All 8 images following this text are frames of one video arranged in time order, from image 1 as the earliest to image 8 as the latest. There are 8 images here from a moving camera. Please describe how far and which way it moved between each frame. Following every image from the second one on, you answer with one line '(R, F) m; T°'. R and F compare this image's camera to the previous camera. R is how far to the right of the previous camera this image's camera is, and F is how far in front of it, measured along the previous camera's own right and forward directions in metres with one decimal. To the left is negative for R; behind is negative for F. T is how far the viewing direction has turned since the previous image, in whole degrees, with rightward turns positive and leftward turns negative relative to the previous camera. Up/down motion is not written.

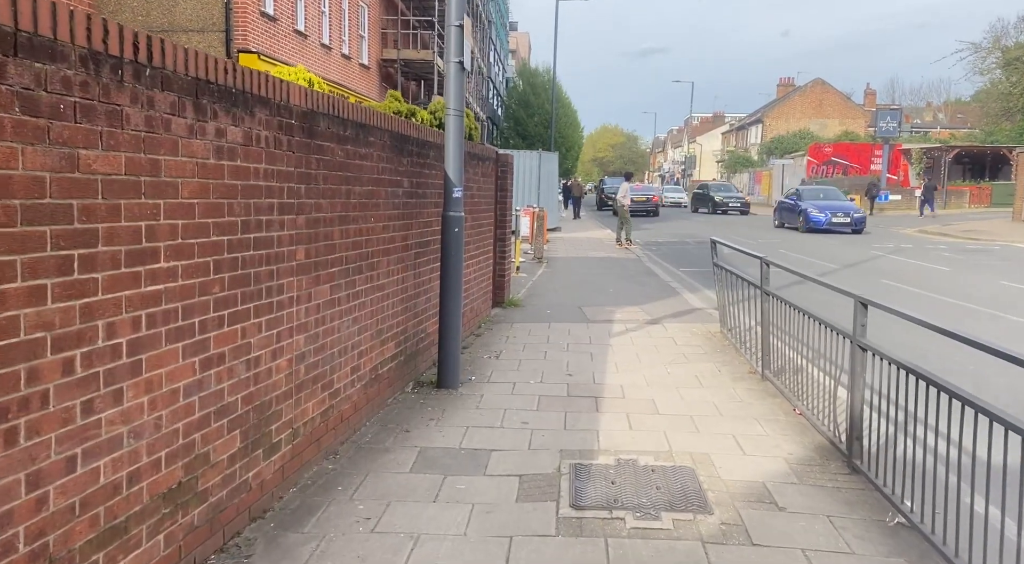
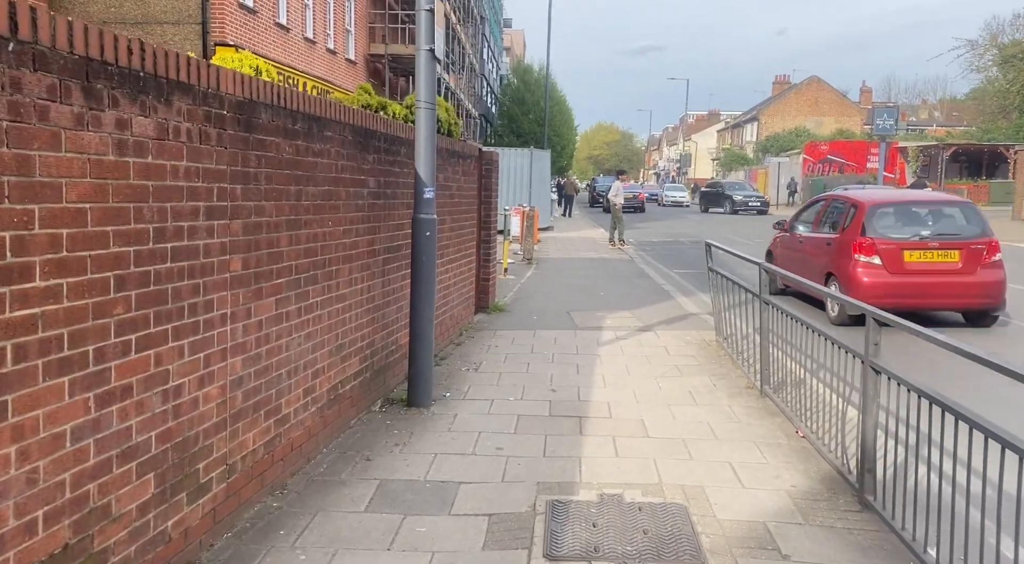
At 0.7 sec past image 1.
(+0.1, +0.5) m; 0°
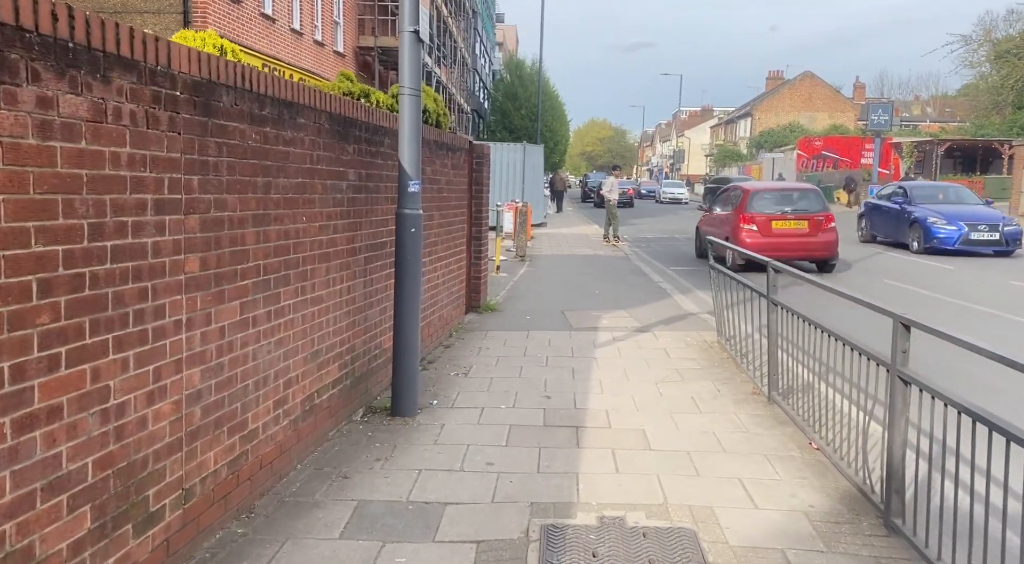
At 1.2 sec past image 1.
(0.0, +0.4) m; +1°
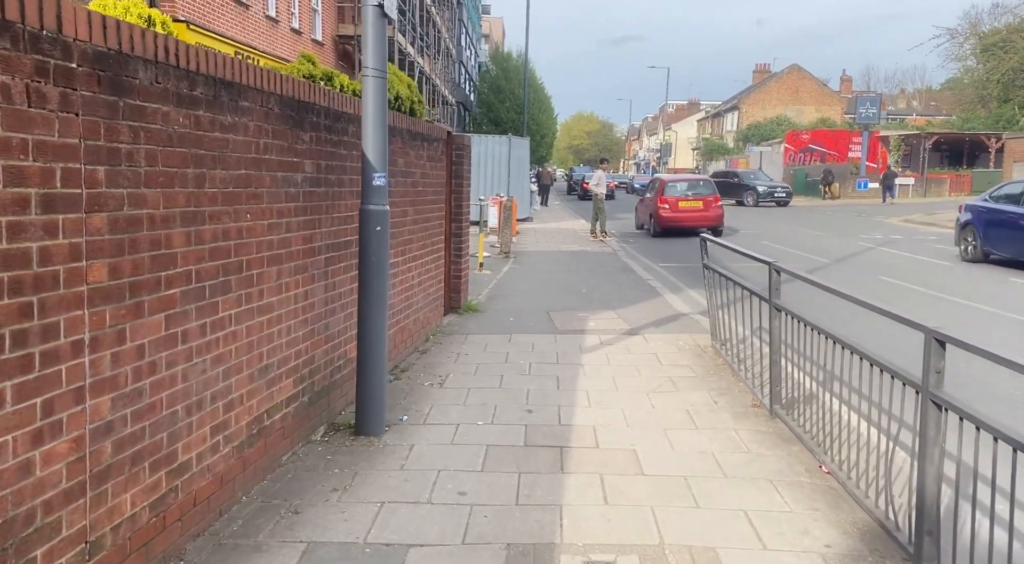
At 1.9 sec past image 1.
(+0.1, +0.5) m; +1°
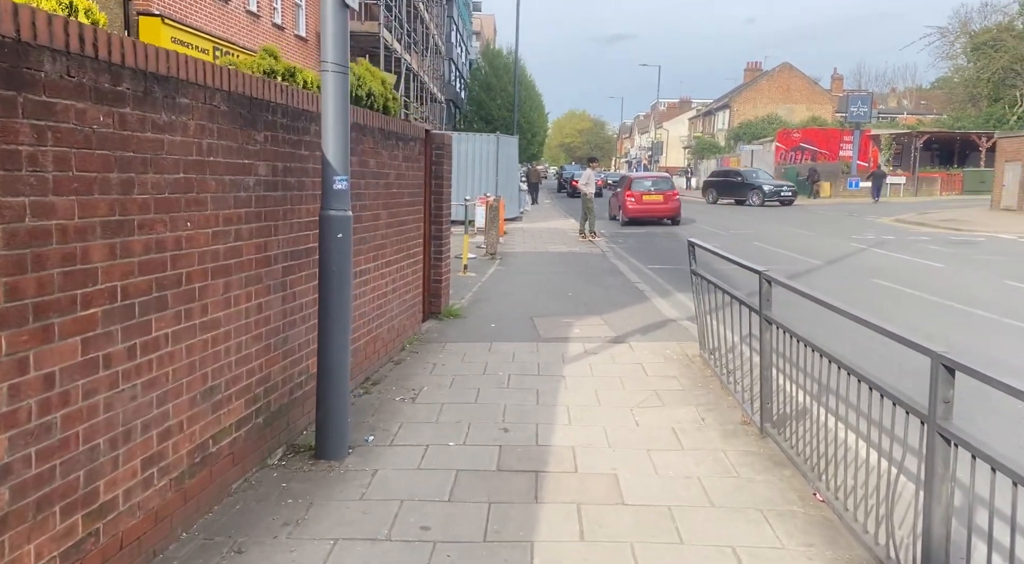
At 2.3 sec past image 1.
(+0.1, +0.3) m; +1°
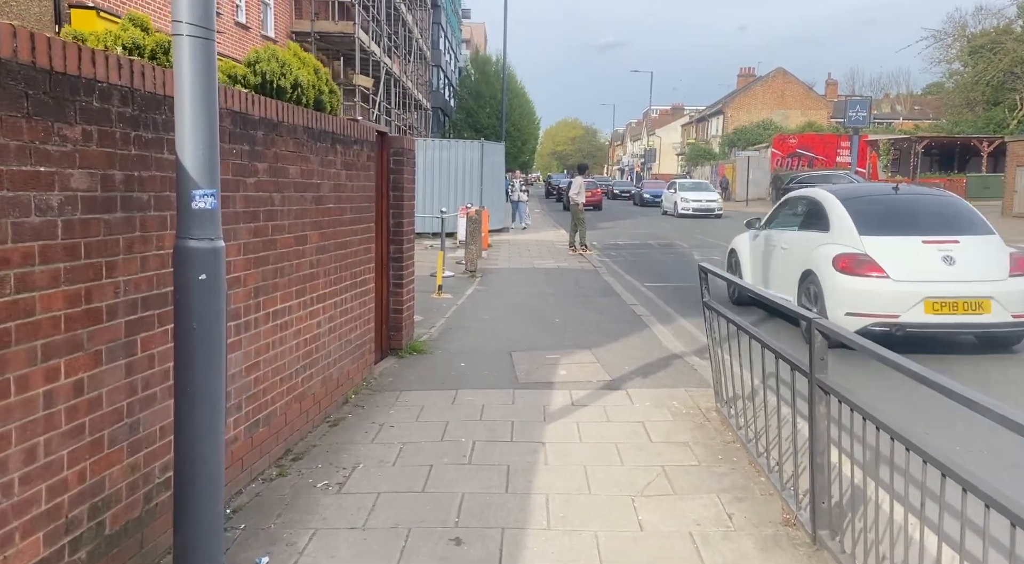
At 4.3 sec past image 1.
(+0.2, +1.3) m; 0°
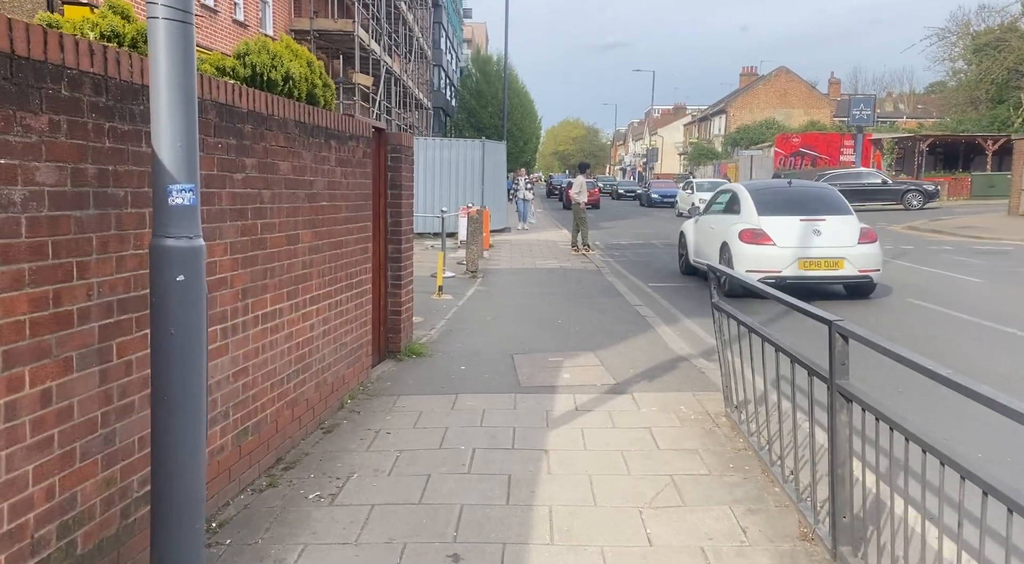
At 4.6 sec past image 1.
(0.0, +0.2) m; 0°
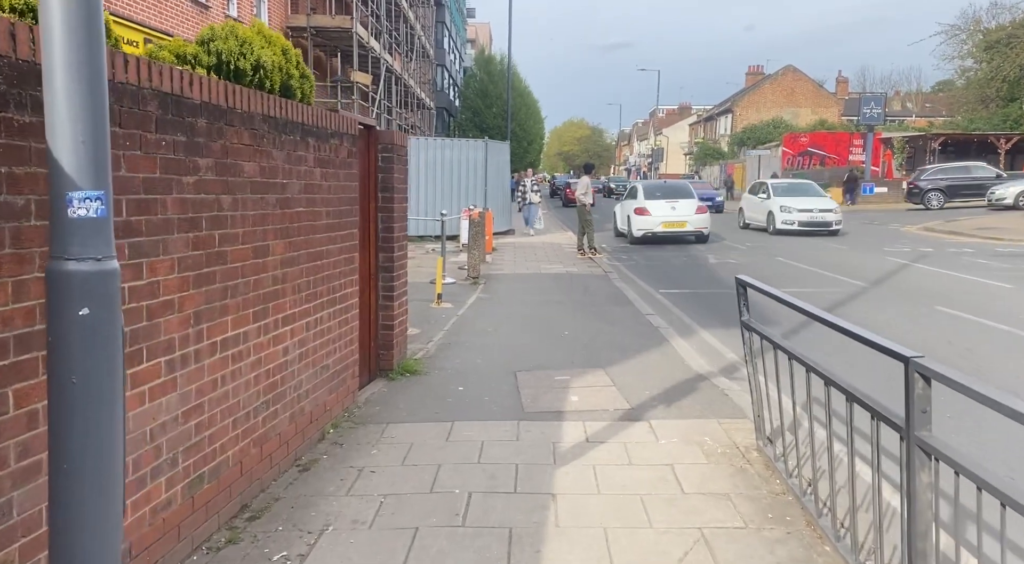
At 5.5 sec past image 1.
(0.0, +0.6) m; 0°
